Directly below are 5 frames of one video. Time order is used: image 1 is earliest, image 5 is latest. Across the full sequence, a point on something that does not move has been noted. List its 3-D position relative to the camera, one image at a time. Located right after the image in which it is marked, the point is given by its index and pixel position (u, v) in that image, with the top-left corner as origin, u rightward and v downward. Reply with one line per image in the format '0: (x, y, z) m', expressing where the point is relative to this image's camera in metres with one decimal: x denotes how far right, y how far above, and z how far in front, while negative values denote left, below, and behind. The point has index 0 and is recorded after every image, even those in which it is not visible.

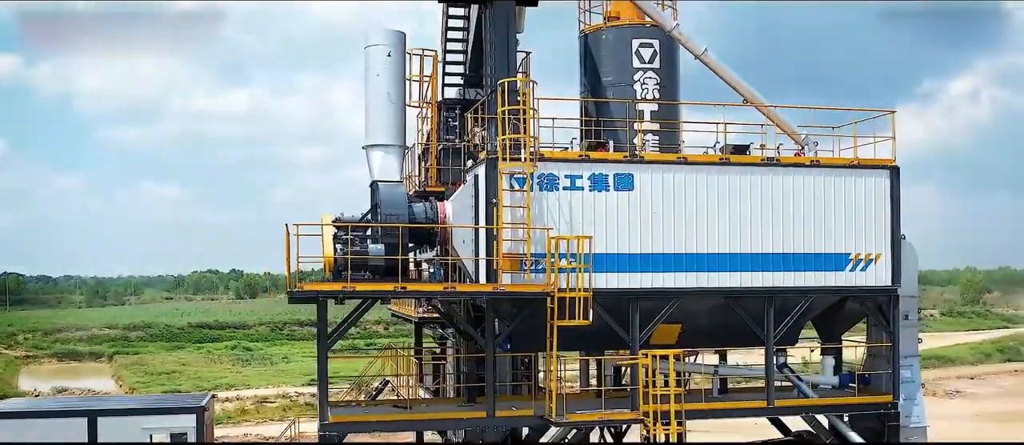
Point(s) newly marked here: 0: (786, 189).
0: (+5.4, +0.7, +18.2) m
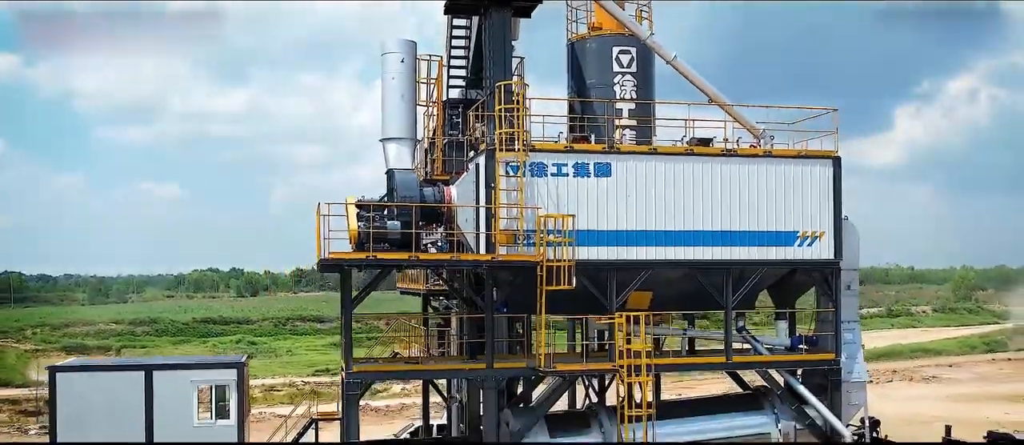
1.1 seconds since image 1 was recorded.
0: (+5.3, +1.1, +21.3) m
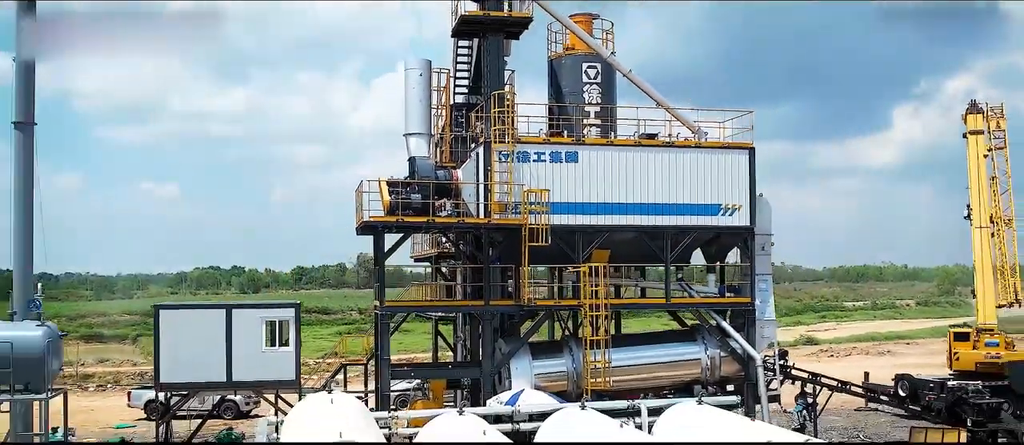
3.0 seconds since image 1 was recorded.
0: (+5.1, +1.9, +28.1) m
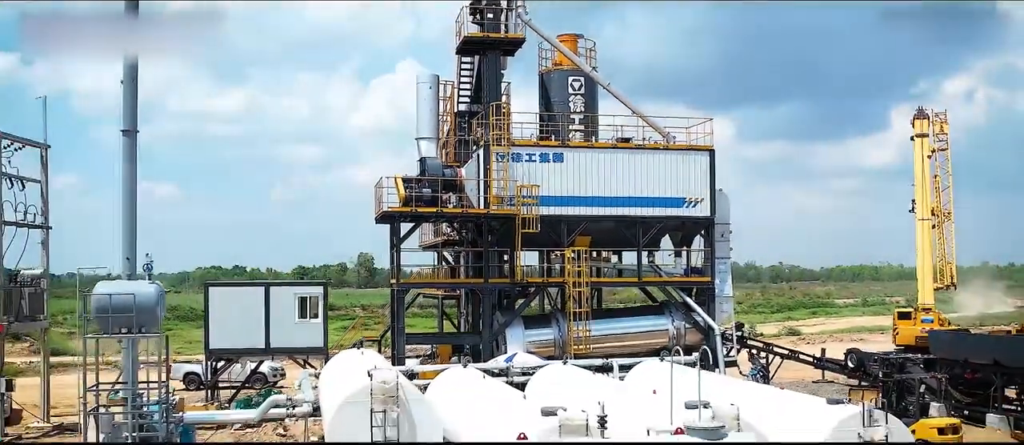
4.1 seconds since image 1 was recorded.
0: (+4.9, +2.2, +33.1) m
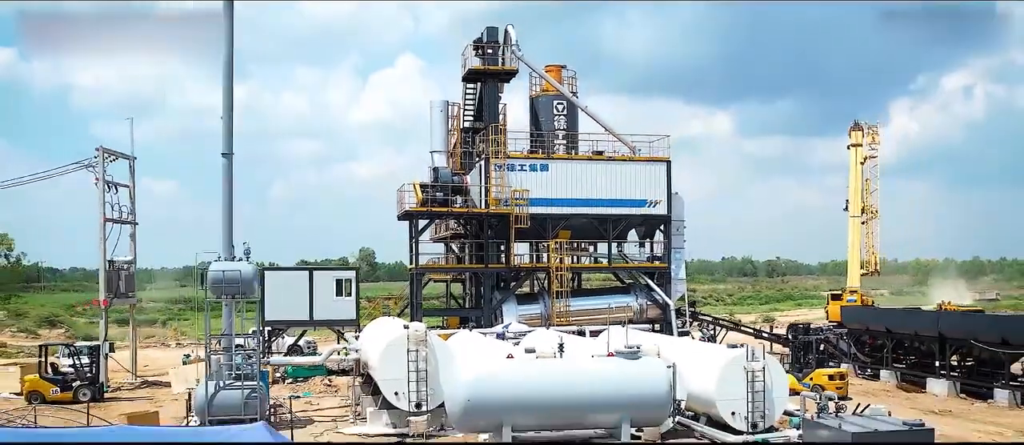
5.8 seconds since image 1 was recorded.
0: (+4.7, +2.3, +41.1) m
